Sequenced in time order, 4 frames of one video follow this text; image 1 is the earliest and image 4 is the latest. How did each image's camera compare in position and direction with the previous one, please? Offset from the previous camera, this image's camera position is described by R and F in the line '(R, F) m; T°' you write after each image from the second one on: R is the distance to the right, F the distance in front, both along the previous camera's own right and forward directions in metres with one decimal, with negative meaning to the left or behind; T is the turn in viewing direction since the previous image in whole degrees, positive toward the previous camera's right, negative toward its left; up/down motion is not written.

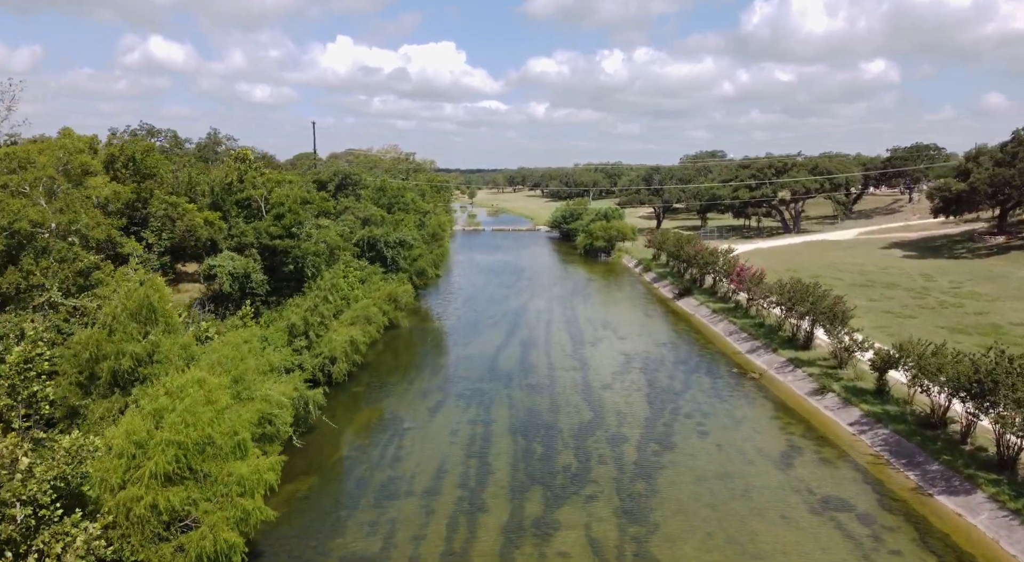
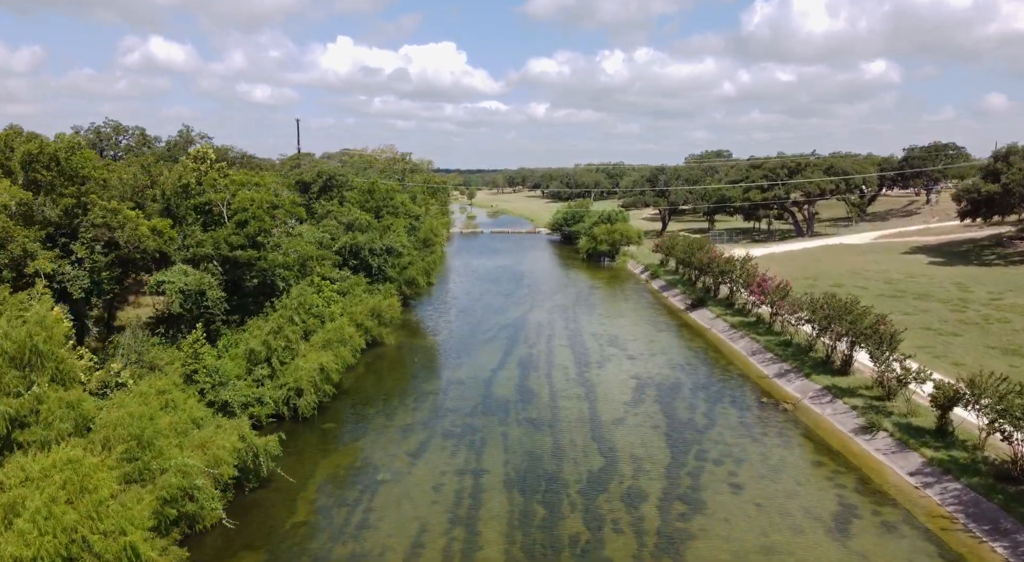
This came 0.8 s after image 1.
(+0.2, +4.7) m; 0°
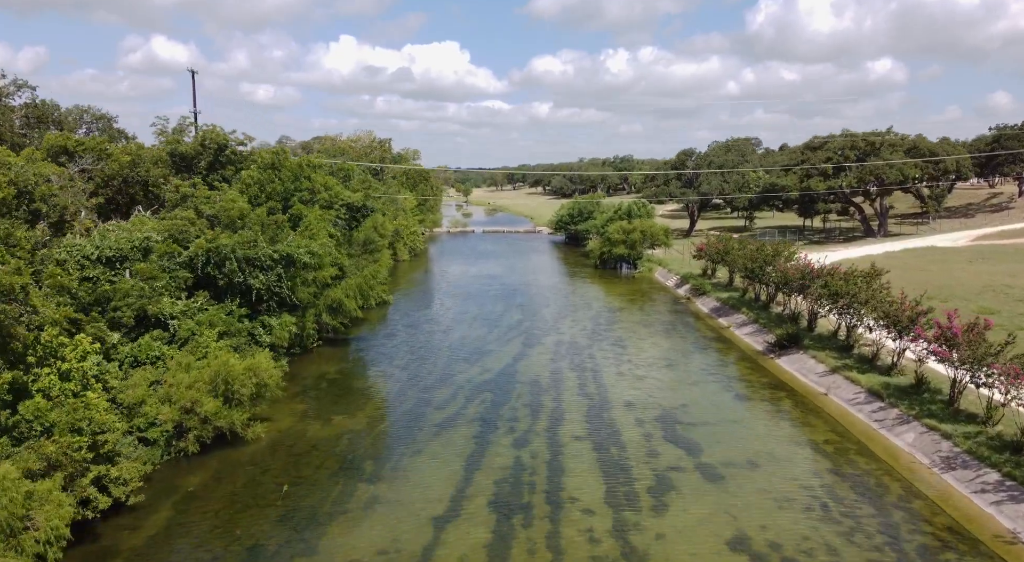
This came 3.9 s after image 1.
(+1.0, +19.3) m; 0°
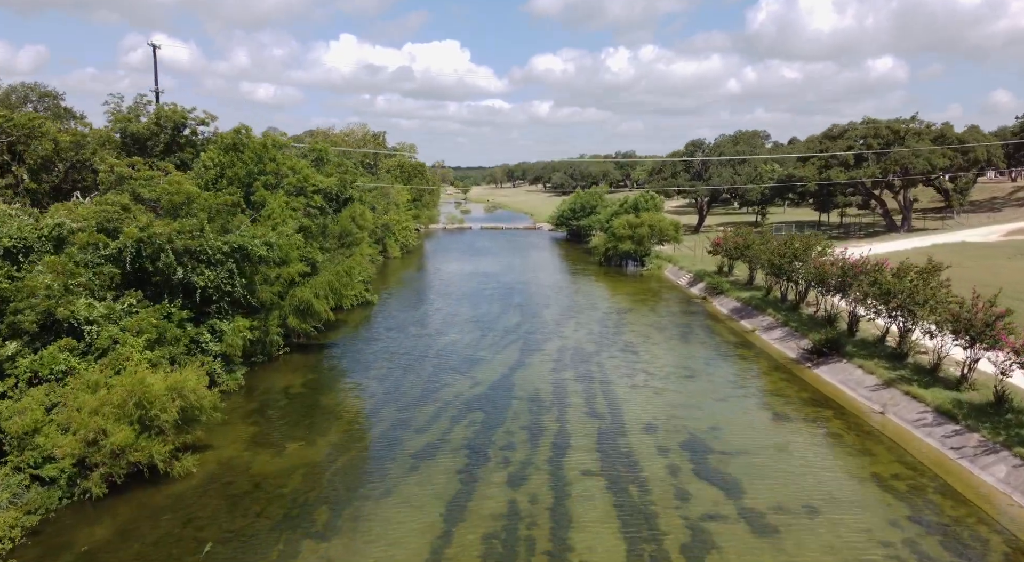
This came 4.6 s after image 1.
(+0.2, +4.5) m; 0°
